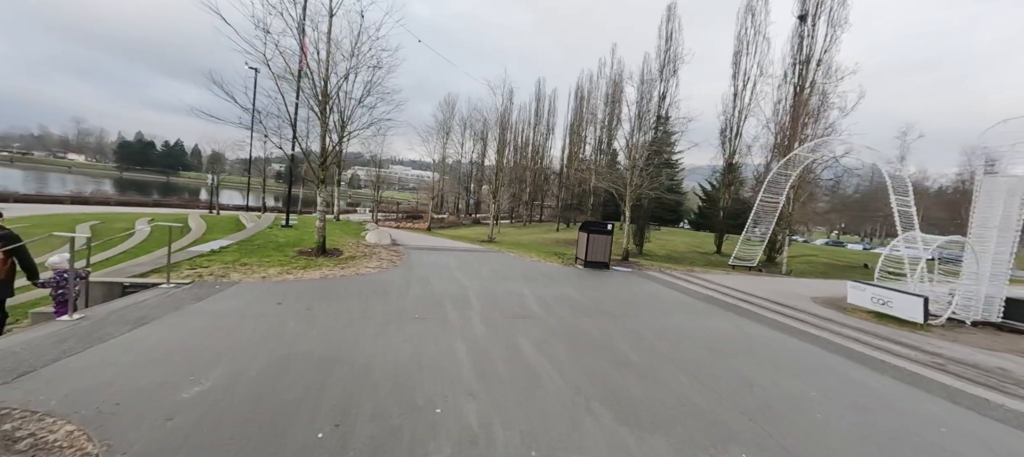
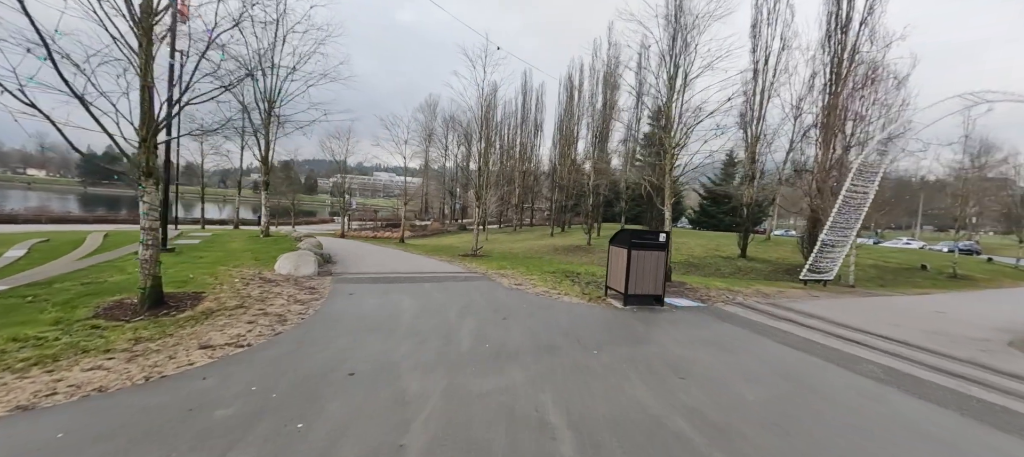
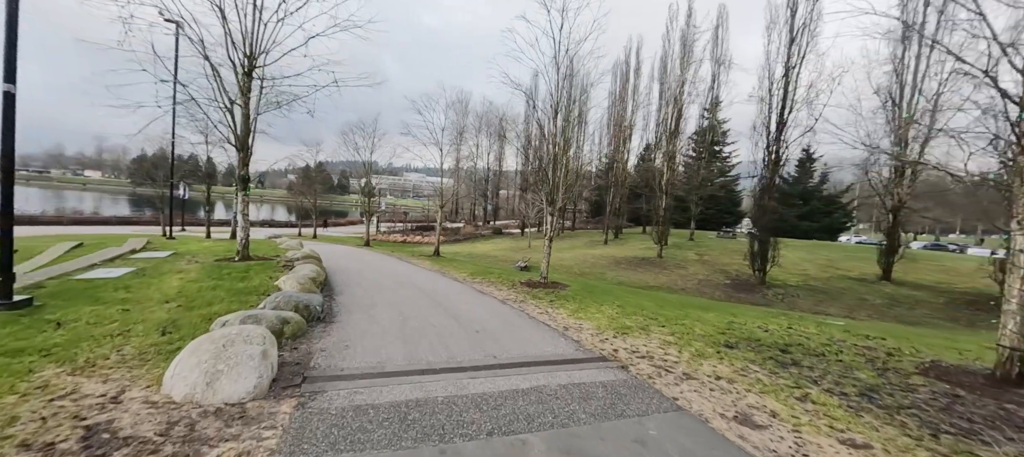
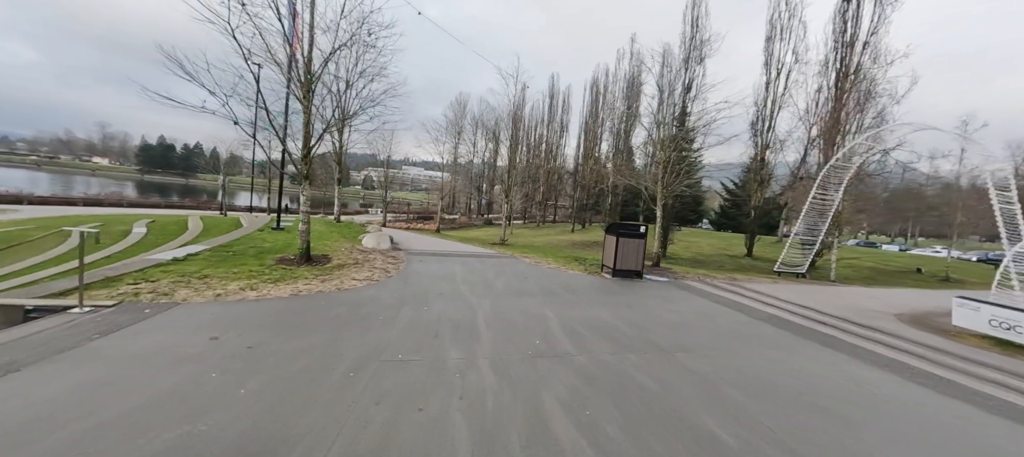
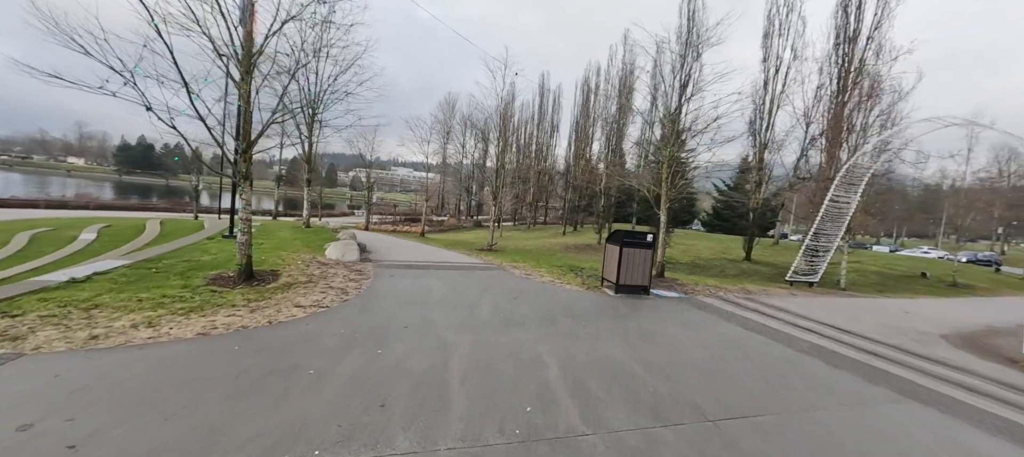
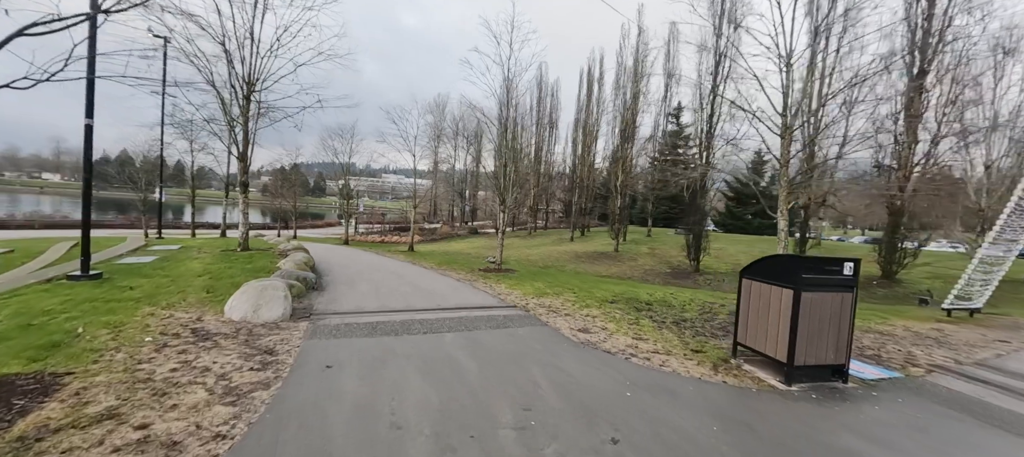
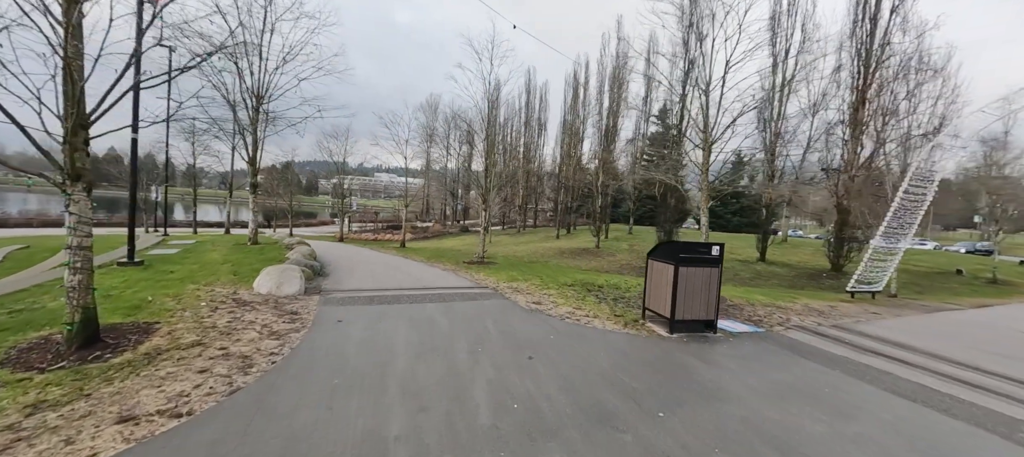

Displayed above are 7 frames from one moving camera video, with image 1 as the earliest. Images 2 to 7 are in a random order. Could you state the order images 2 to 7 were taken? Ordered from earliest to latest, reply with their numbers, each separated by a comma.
4, 5, 2, 7, 6, 3
